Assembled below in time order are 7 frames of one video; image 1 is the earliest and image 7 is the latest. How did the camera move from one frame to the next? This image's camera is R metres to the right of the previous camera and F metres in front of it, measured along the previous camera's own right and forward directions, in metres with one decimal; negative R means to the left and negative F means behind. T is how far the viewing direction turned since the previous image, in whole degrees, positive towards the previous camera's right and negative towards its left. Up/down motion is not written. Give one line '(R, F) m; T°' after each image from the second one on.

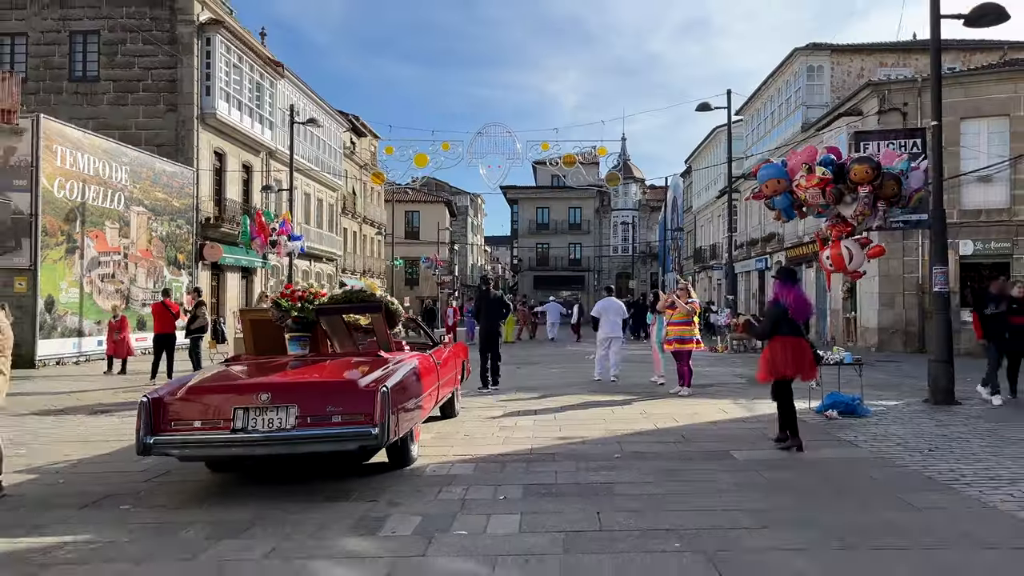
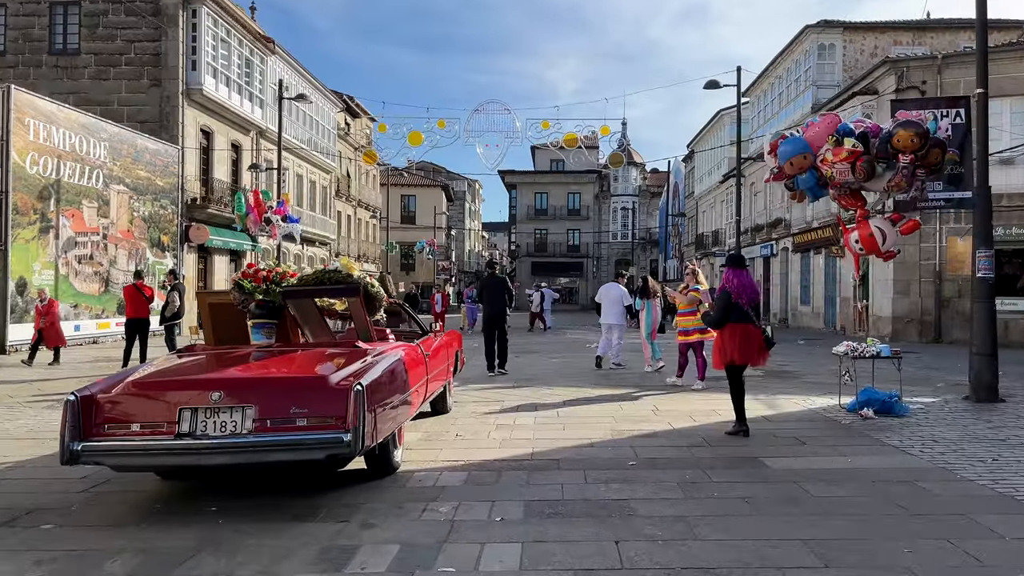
(0.0, +0.9) m; 0°
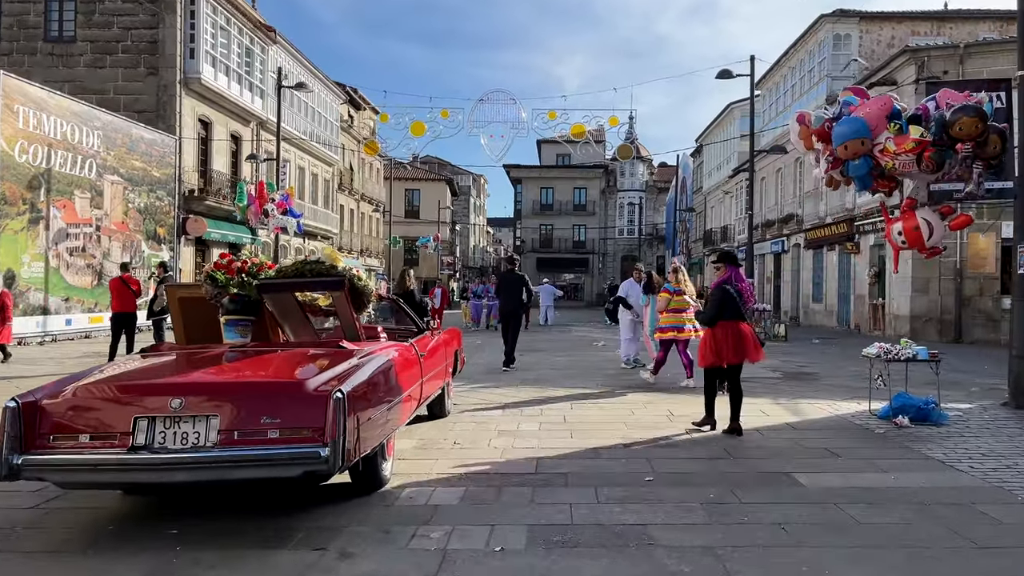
(0.0, +0.6) m; 0°
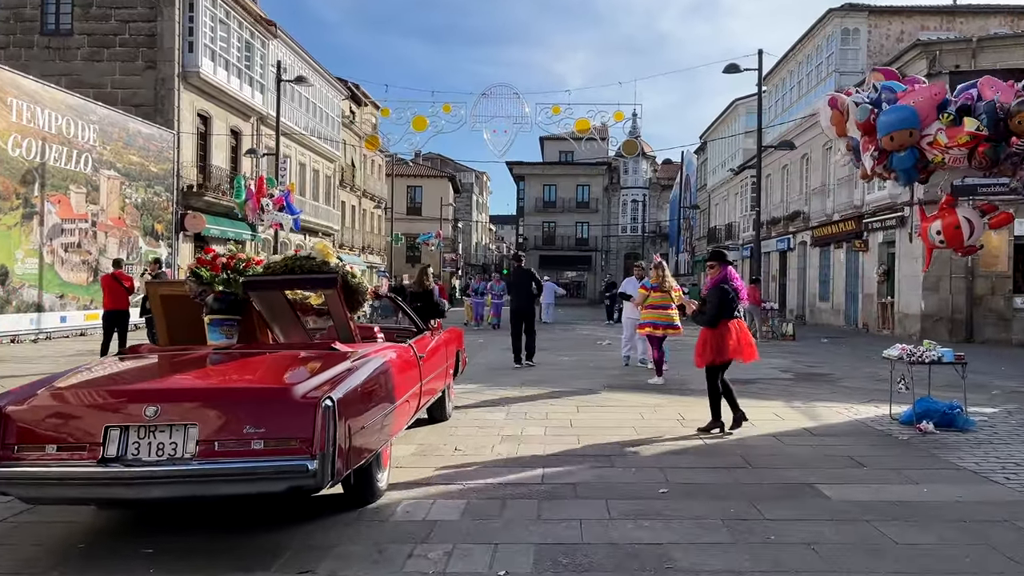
(0.0, +0.4) m; 0°
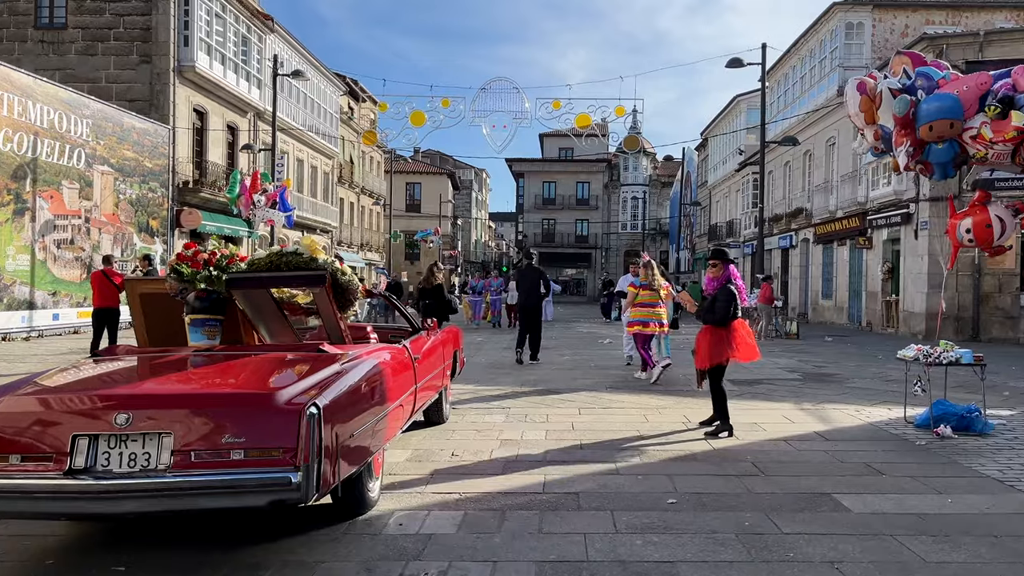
(0.0, +0.3) m; 0°
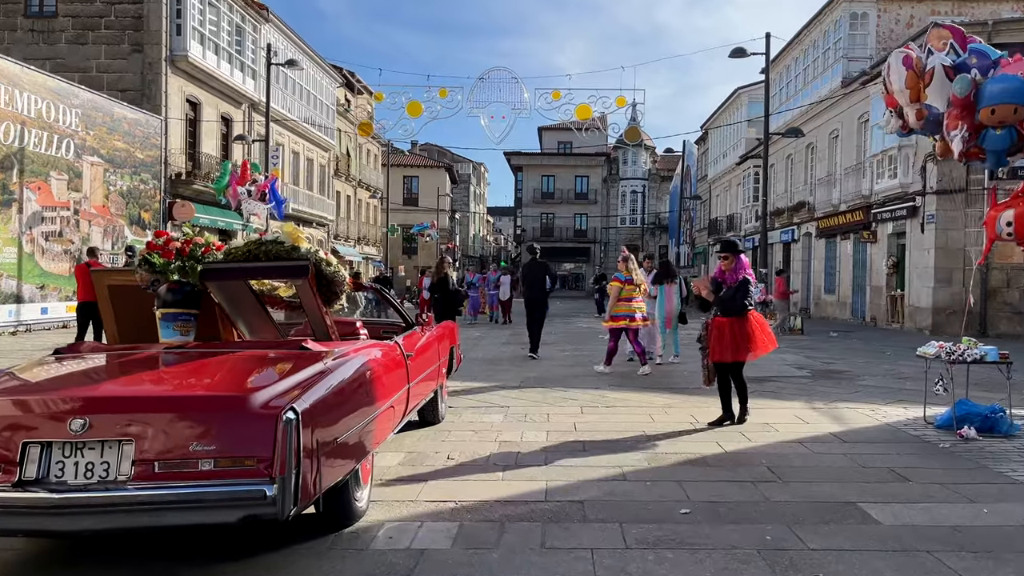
(0.0, +0.4) m; 0°
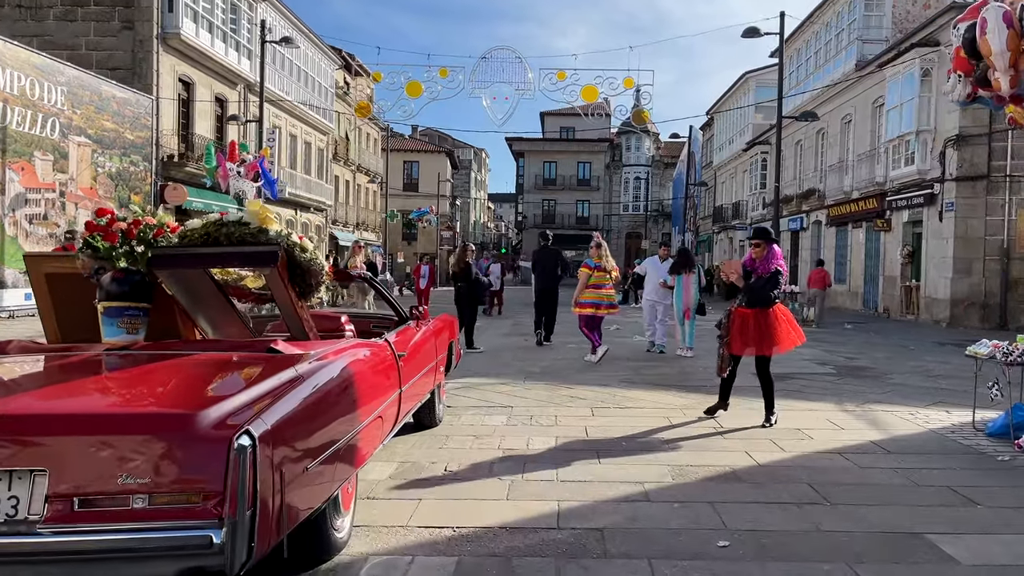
(0.0, +0.7) m; 0°
